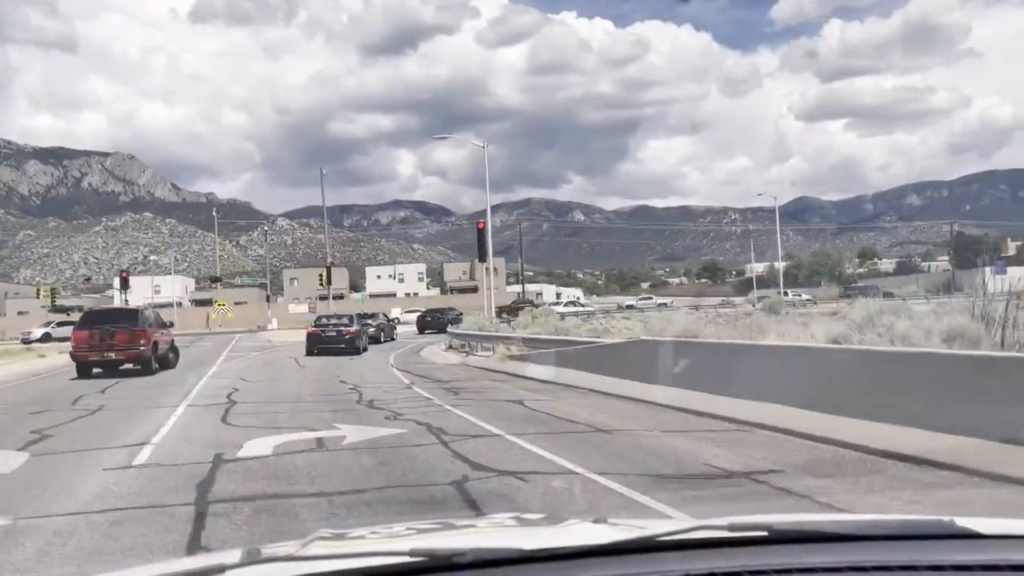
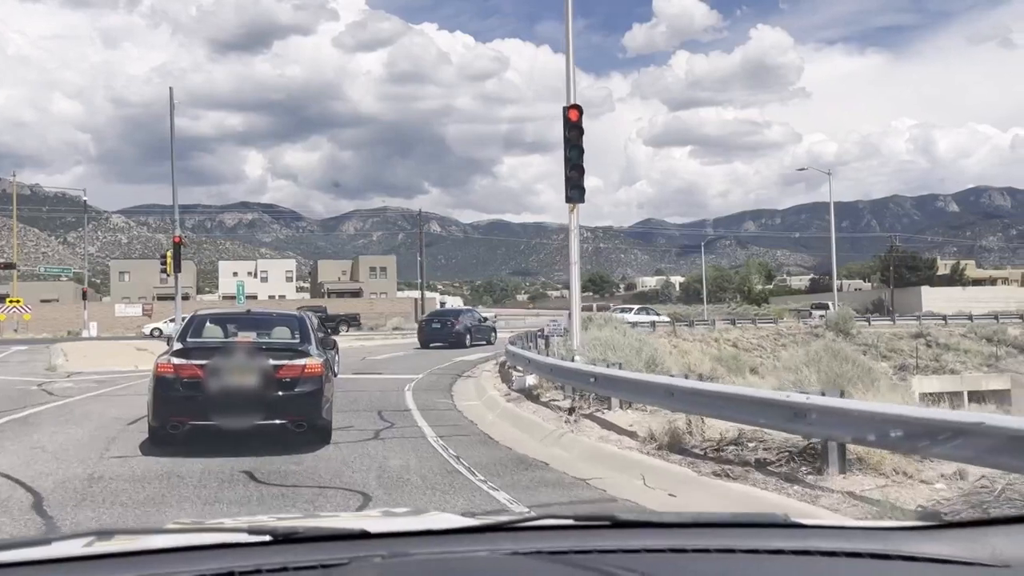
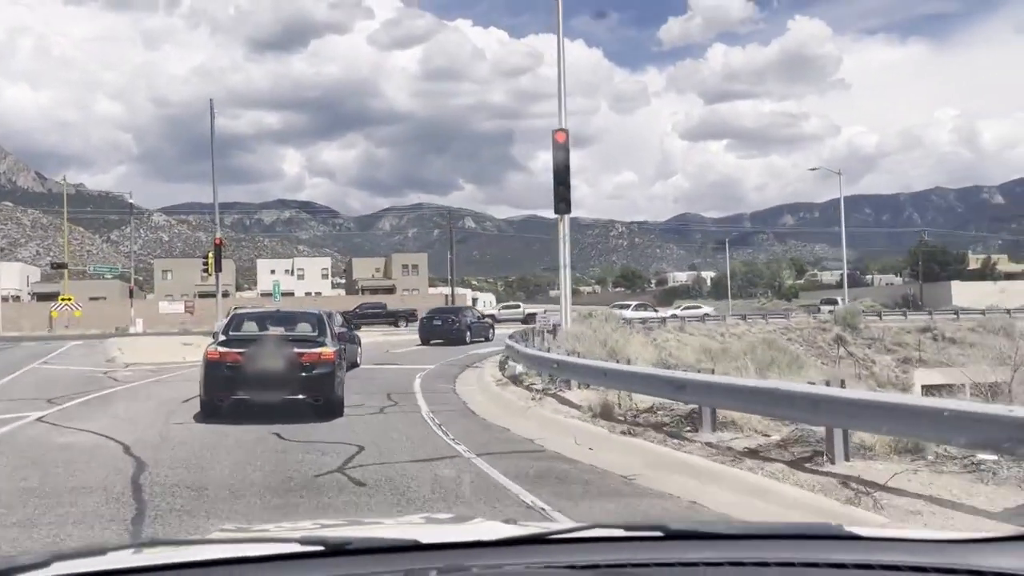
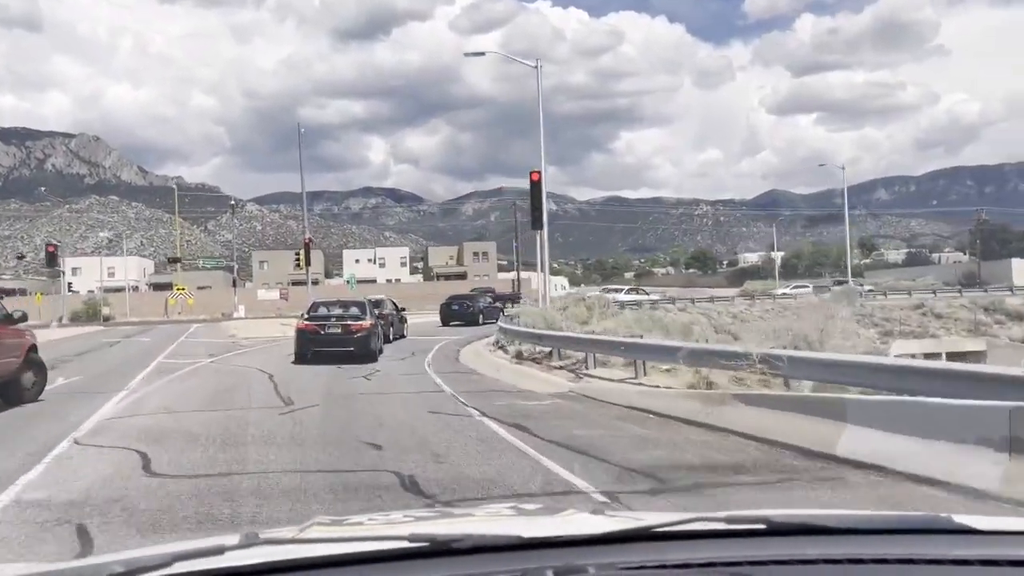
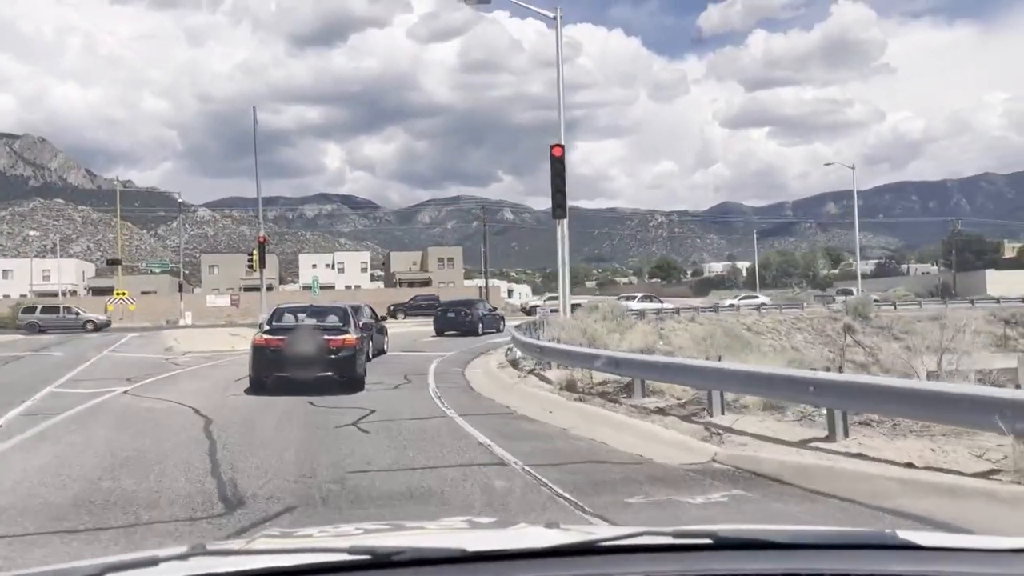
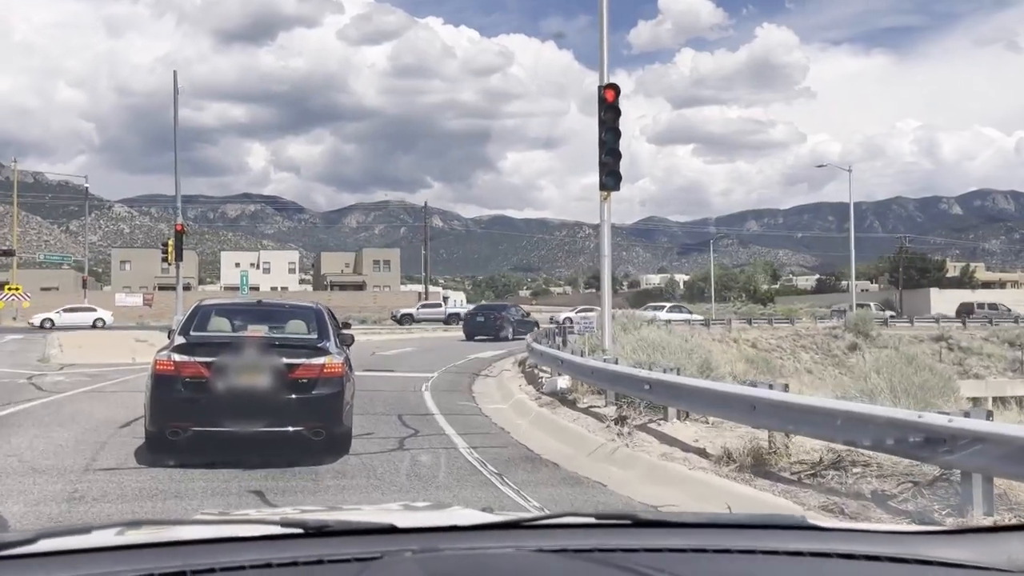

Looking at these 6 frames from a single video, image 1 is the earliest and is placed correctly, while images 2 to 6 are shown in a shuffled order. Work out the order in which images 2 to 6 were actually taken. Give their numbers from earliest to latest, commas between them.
4, 5, 3, 2, 6
